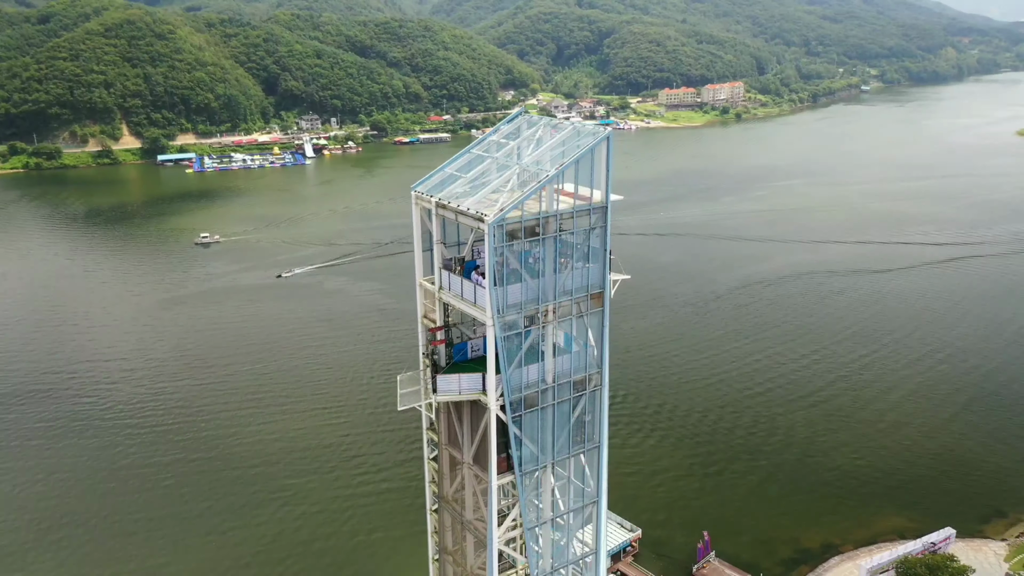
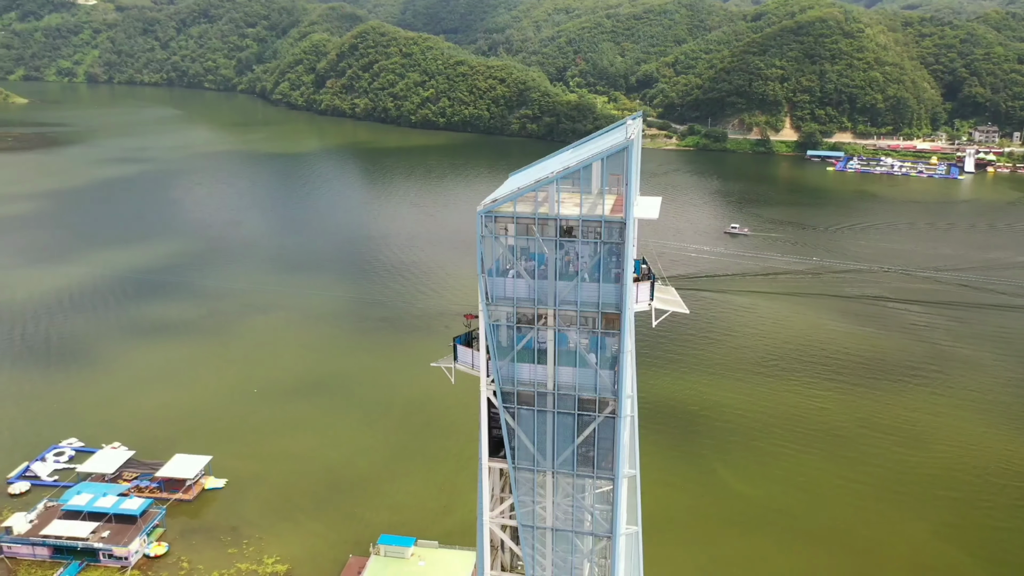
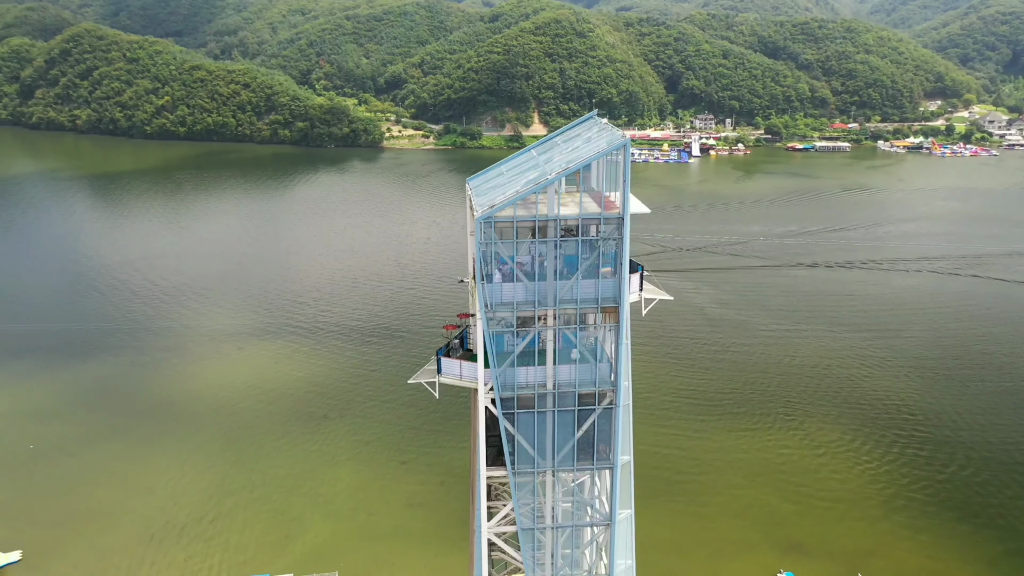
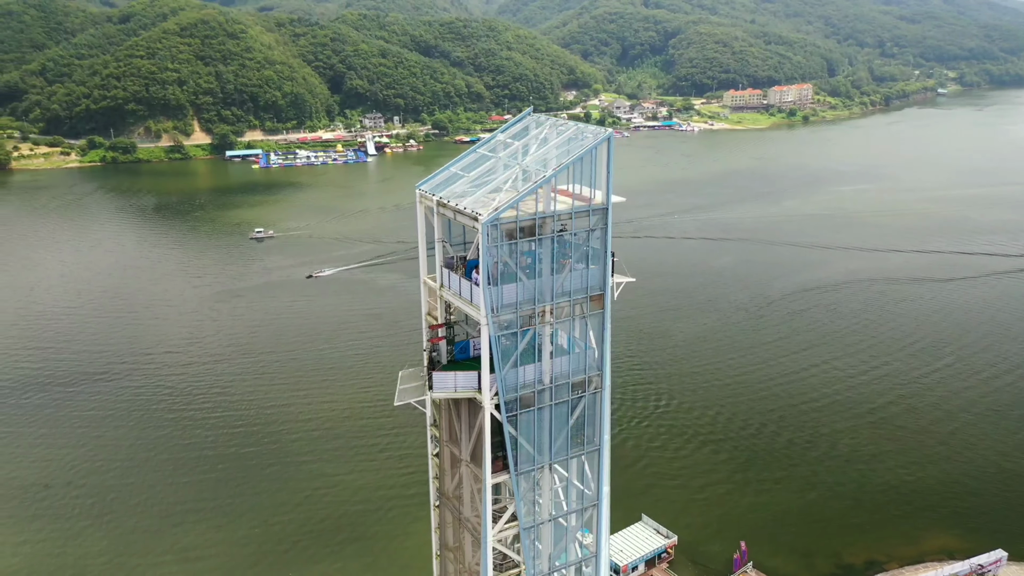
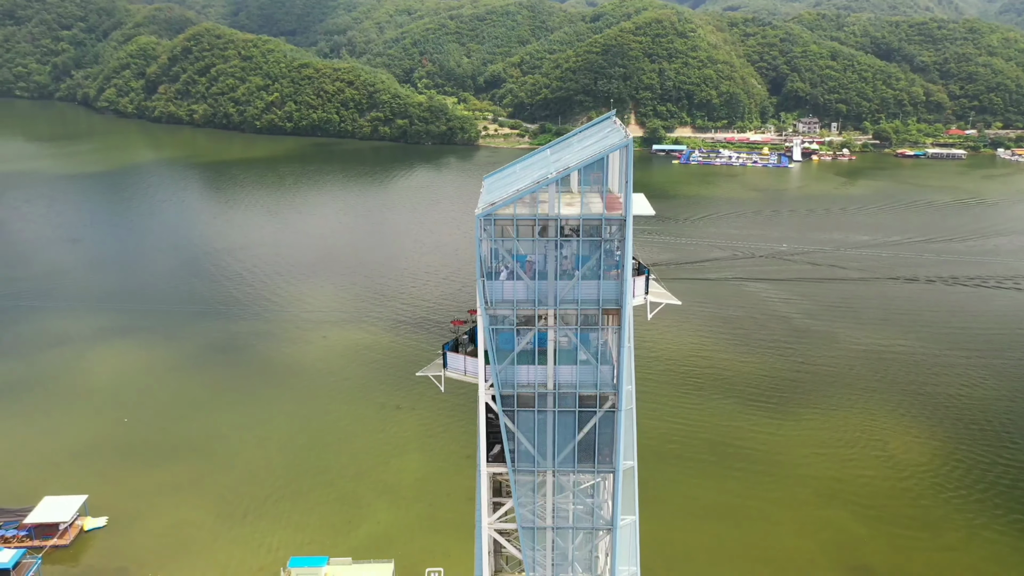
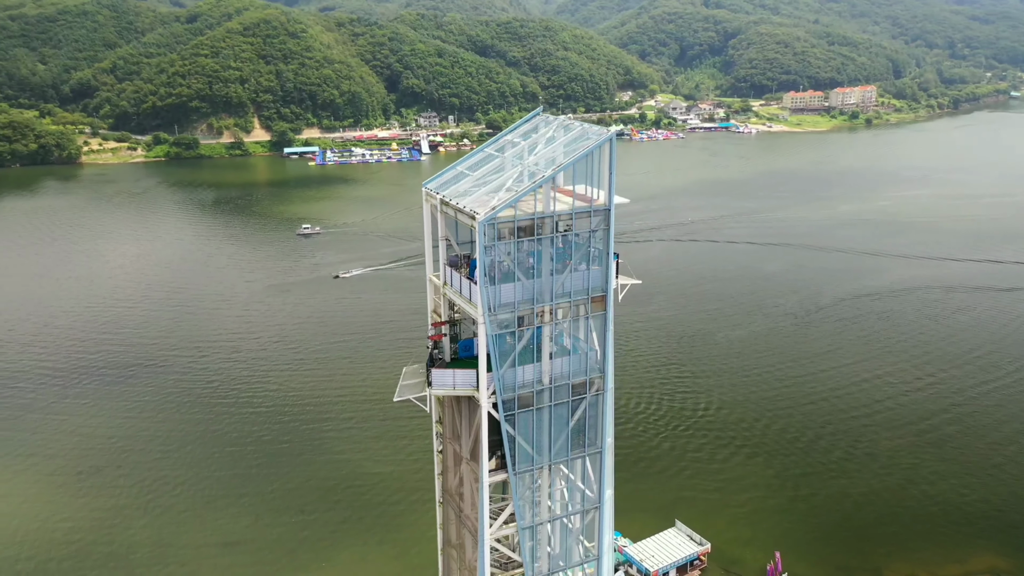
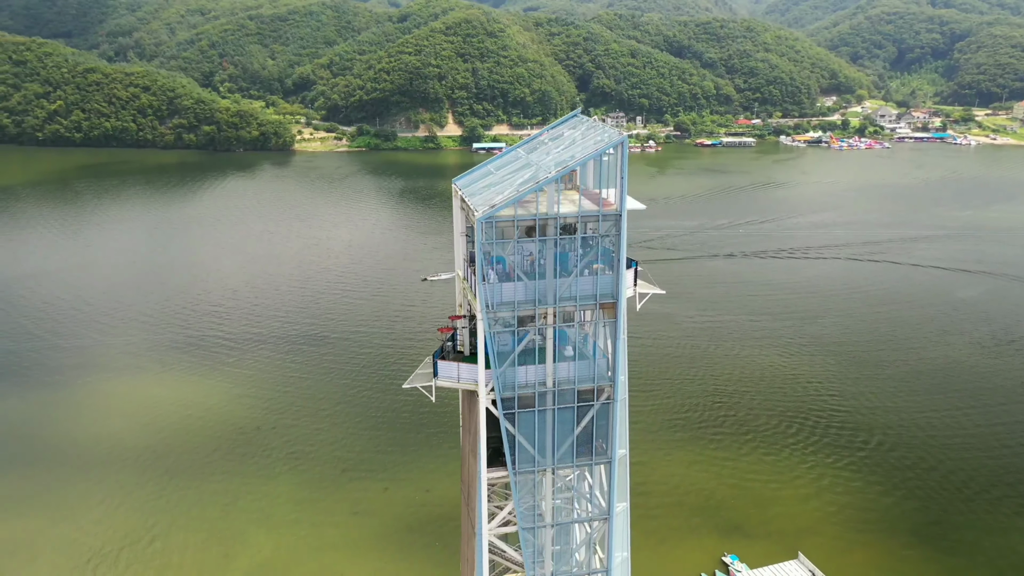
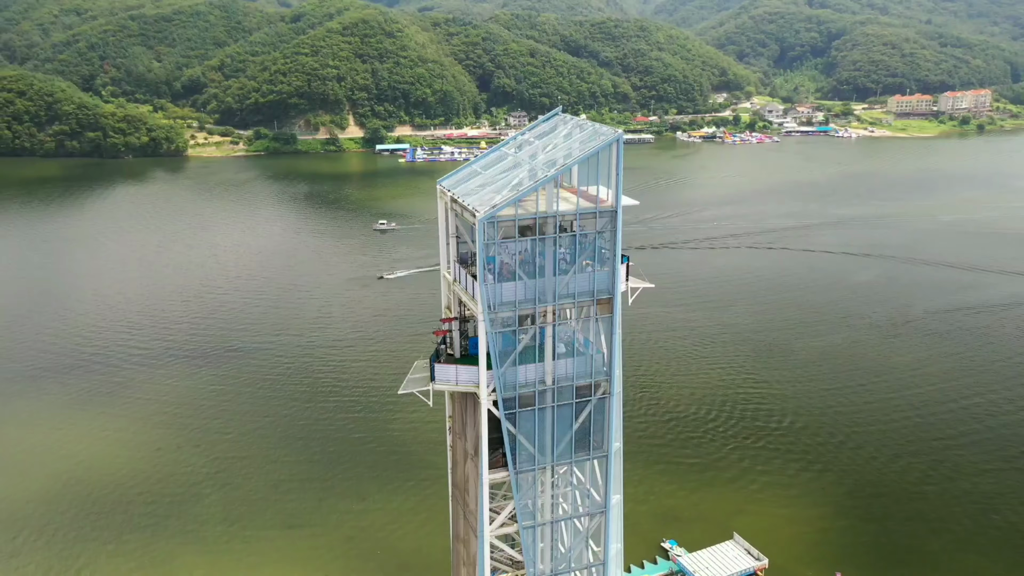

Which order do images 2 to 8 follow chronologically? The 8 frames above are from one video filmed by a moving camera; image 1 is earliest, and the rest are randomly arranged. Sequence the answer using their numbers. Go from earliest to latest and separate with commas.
4, 6, 8, 7, 3, 5, 2
